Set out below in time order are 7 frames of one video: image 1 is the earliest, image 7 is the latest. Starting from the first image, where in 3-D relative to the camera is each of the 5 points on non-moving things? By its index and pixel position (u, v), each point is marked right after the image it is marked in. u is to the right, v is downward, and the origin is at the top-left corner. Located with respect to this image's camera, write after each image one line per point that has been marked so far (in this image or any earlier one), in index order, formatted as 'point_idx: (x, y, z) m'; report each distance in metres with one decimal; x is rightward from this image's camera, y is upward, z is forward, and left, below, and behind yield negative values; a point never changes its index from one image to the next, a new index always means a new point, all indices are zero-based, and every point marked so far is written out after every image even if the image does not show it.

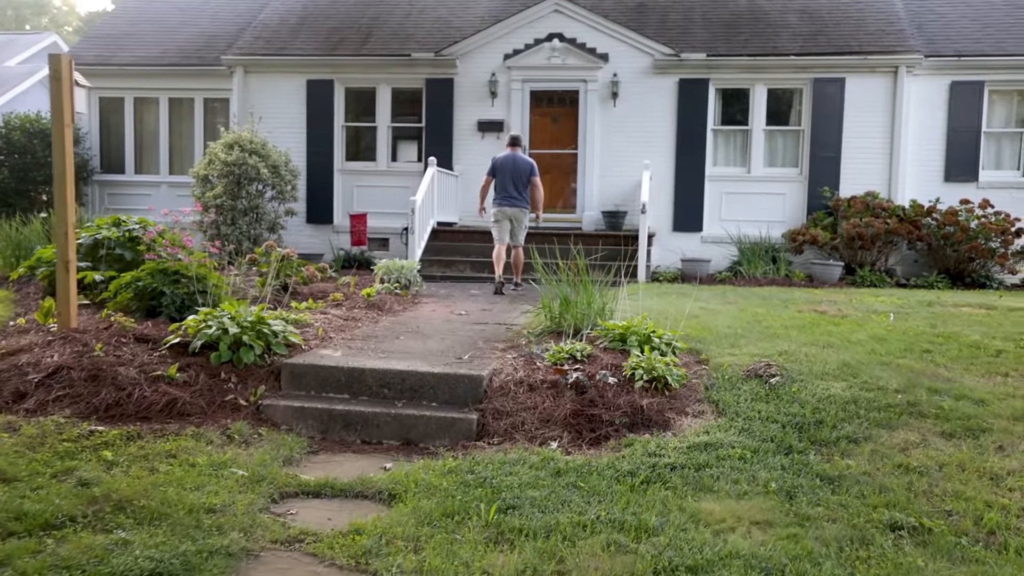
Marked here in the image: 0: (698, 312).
0: (+1.5, -0.2, +7.0) m
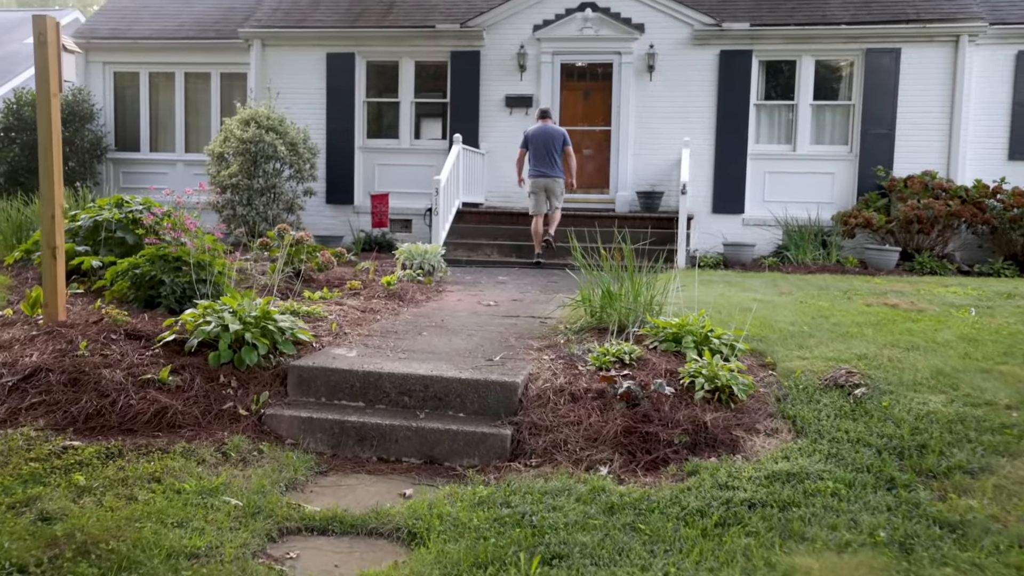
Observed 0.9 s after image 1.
0: (+1.7, -0.1, +6.3) m
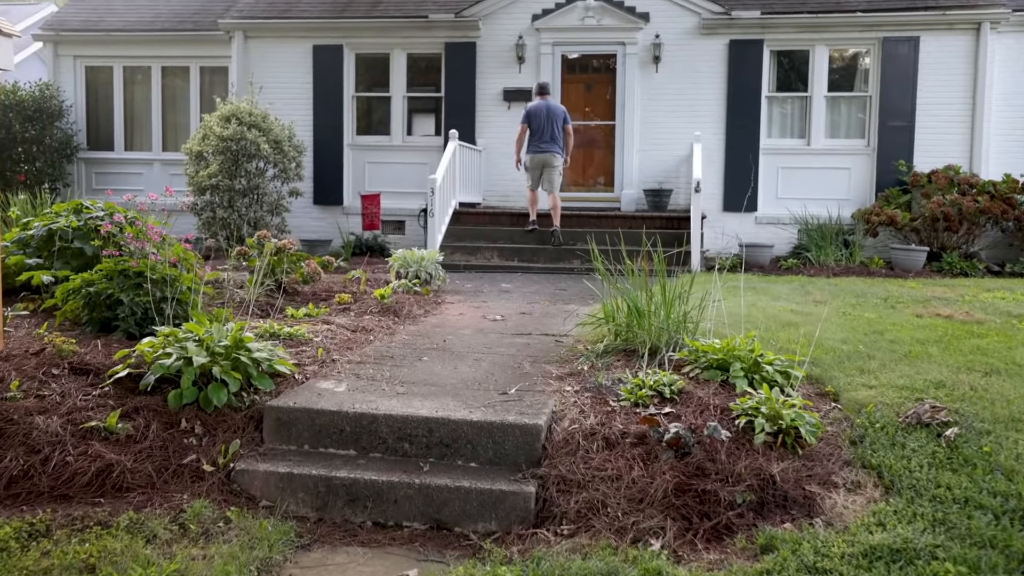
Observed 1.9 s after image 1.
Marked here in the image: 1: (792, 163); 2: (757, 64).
0: (+1.8, -0.2, +5.6) m
1: (+3.6, +1.6, +11.2) m
2: (+3.1, +2.8, +11.0) m
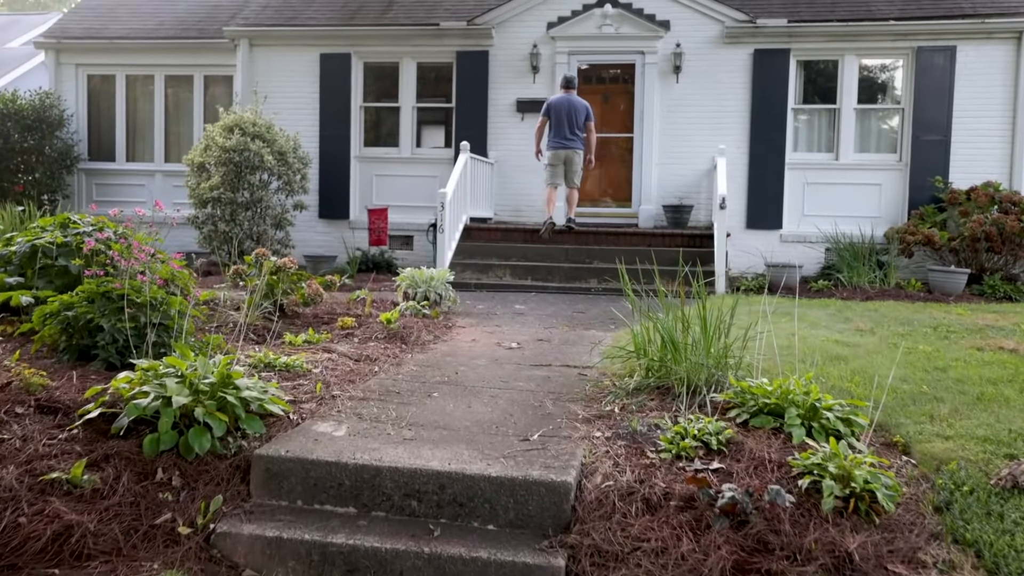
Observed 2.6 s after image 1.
0: (+1.9, -0.4, +5.1) m
1: (+3.7, +1.3, +10.7) m
2: (+3.3, +2.6, +10.5) m
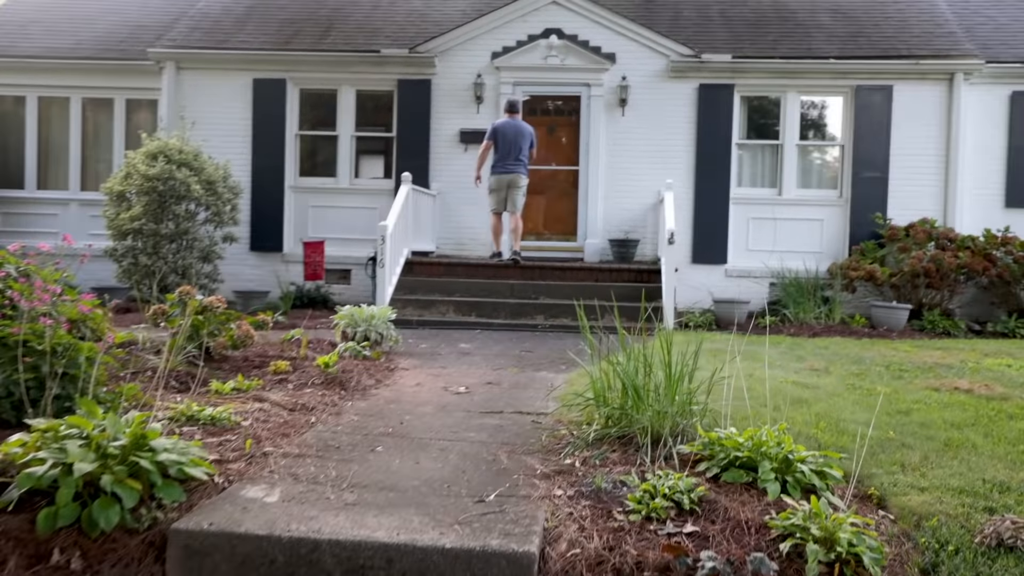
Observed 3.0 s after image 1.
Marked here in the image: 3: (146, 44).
0: (+1.6, -0.6, +4.9) m
1: (+3.1, +0.9, +10.7) m
2: (+2.6, +2.1, +10.6) m
3: (-5.0, +3.3, +12.0) m
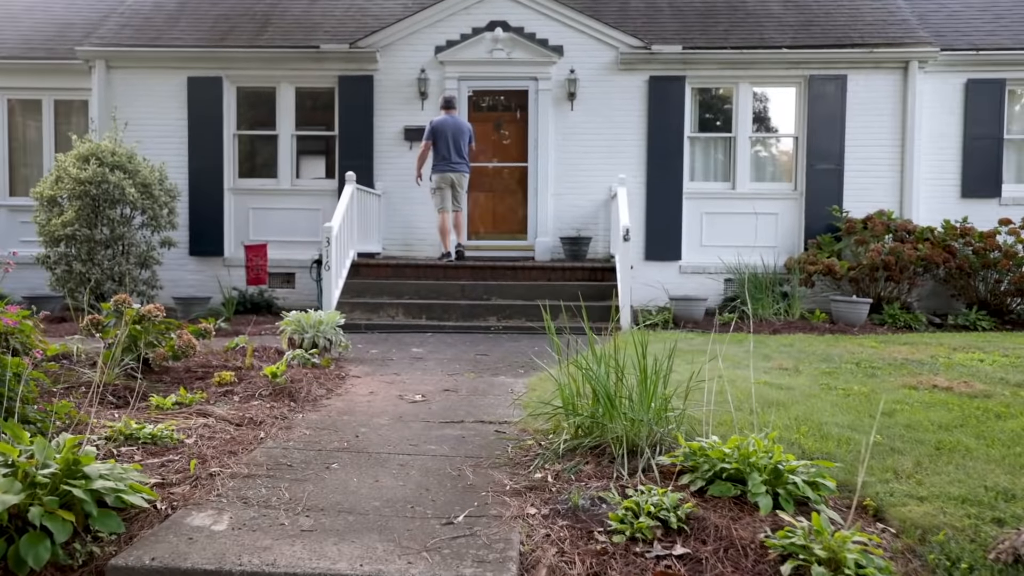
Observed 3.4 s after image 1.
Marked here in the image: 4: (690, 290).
0: (+1.4, -0.6, +4.8) m
1: (+2.5, +1.0, +10.6) m
2: (+2.0, +2.2, +10.4) m
3: (-5.7, +3.2, +11.3) m
4: (+2.1, 0.0, +10.4) m
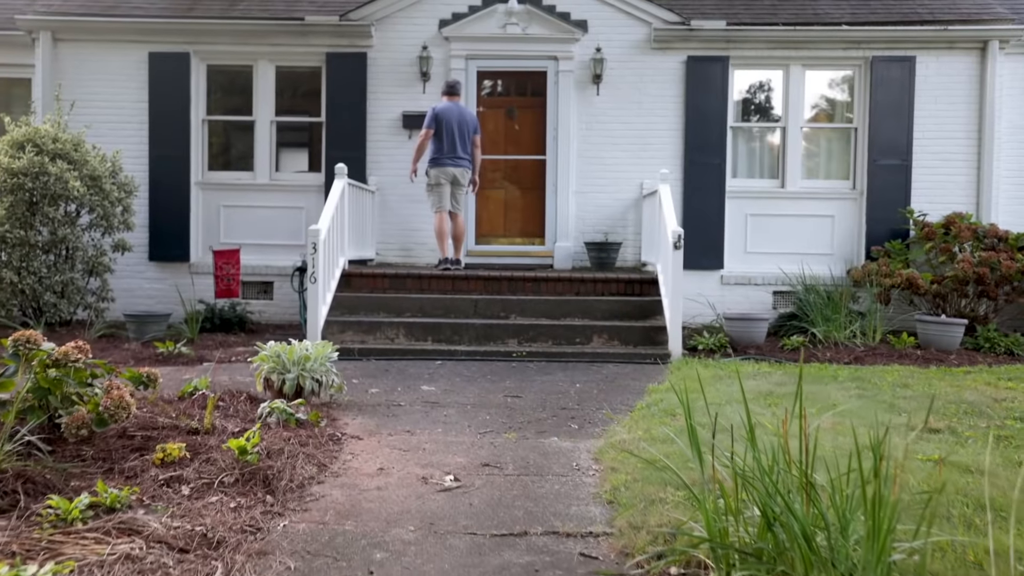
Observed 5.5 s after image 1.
0: (+1.7, -0.7, +3.3) m
1: (+2.6, +0.8, +9.1) m
2: (+2.1, +2.0, +8.9) m
3: (-5.5, +3.1, +9.7) m
4: (+2.3, -0.2, +9.0) m
